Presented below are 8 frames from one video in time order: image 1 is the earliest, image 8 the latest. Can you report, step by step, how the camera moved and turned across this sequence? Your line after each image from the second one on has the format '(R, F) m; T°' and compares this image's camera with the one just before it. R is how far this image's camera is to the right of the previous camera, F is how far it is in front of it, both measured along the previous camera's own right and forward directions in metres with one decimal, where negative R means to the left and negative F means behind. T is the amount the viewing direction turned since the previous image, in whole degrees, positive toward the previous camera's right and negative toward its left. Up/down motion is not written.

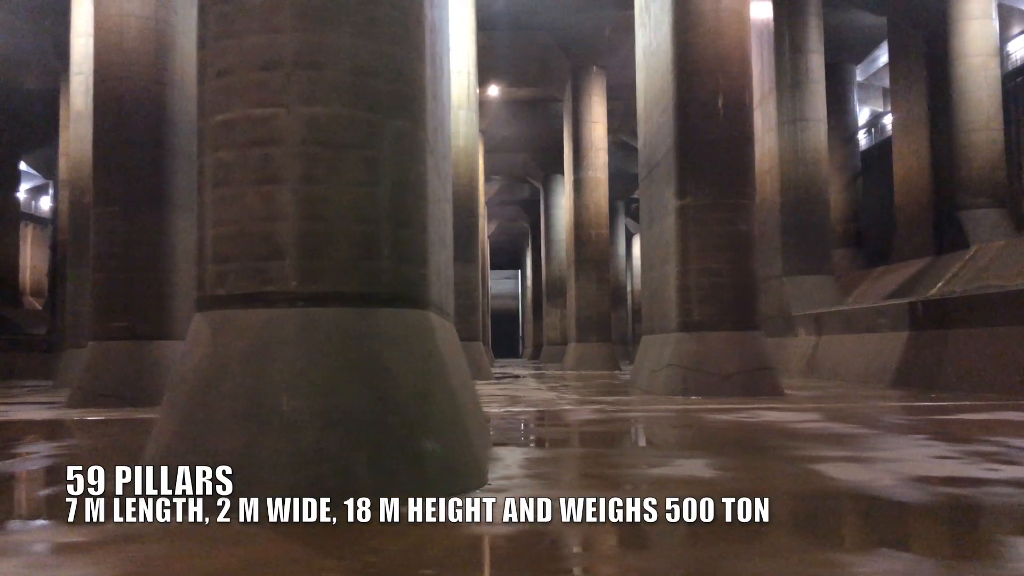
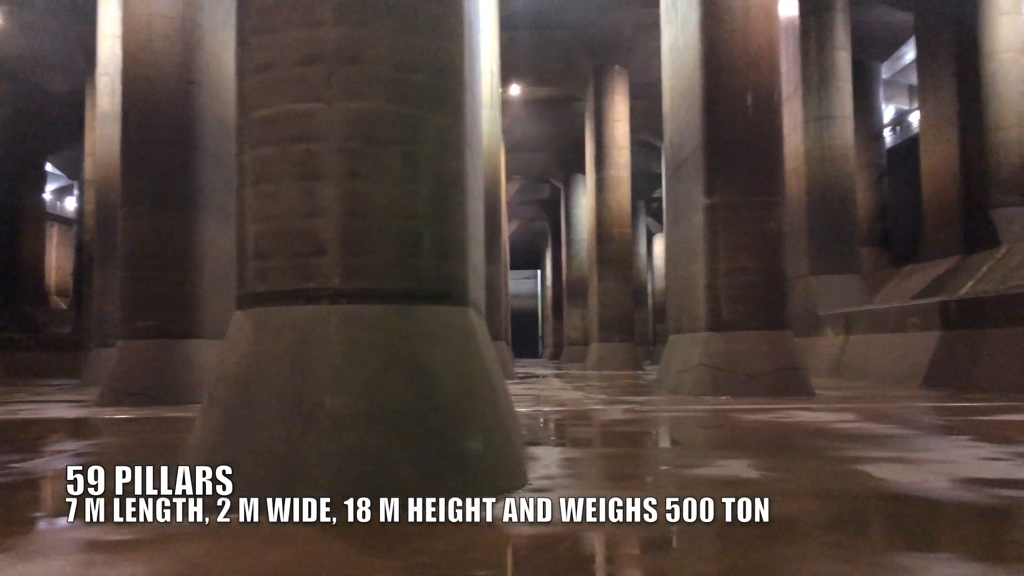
(-0.2, +0.1) m; -1°
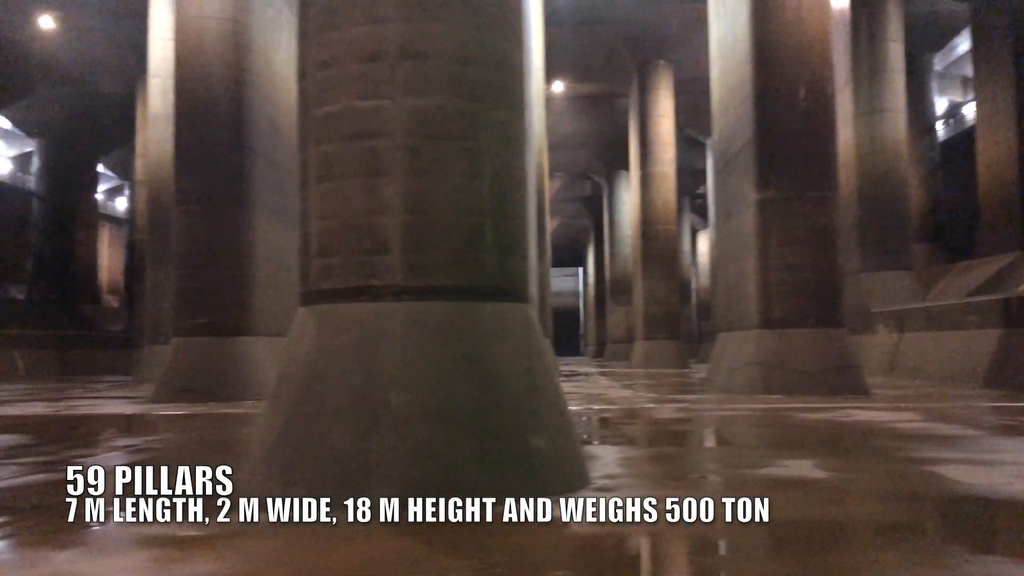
(-0.2, 0.0) m; -3°
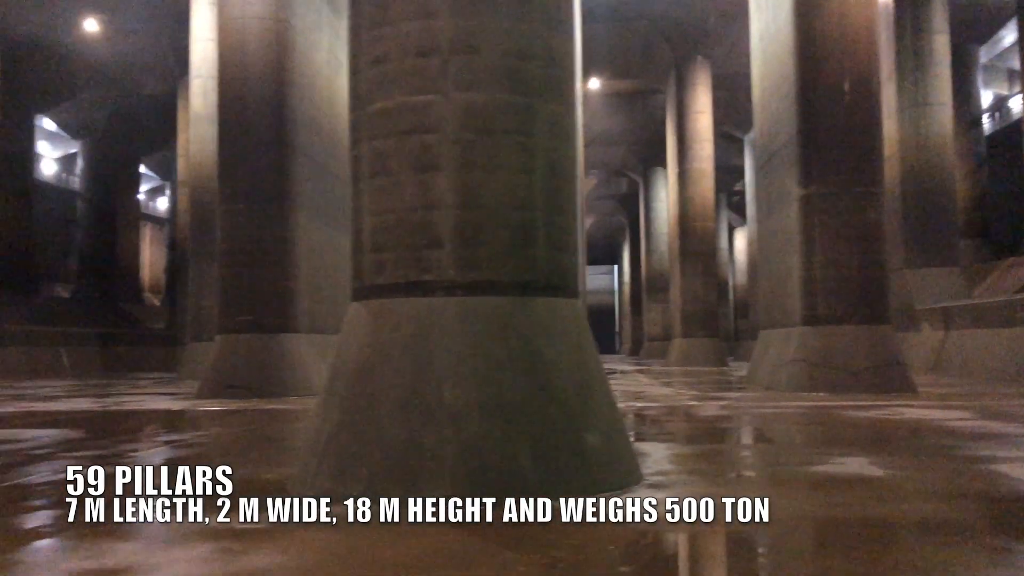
(-0.1, 0.0) m; -2°
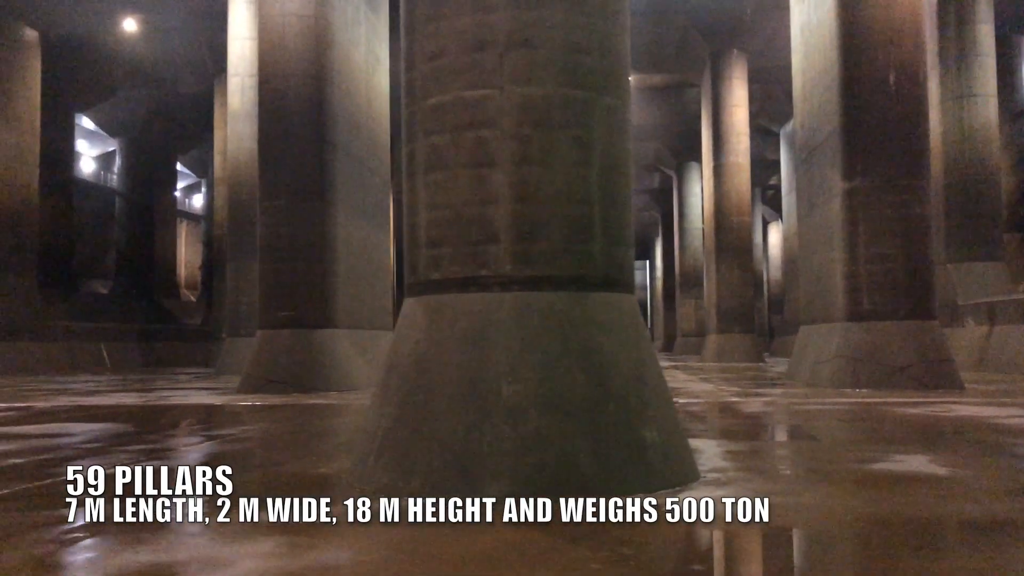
(-0.2, 0.0) m; -2°
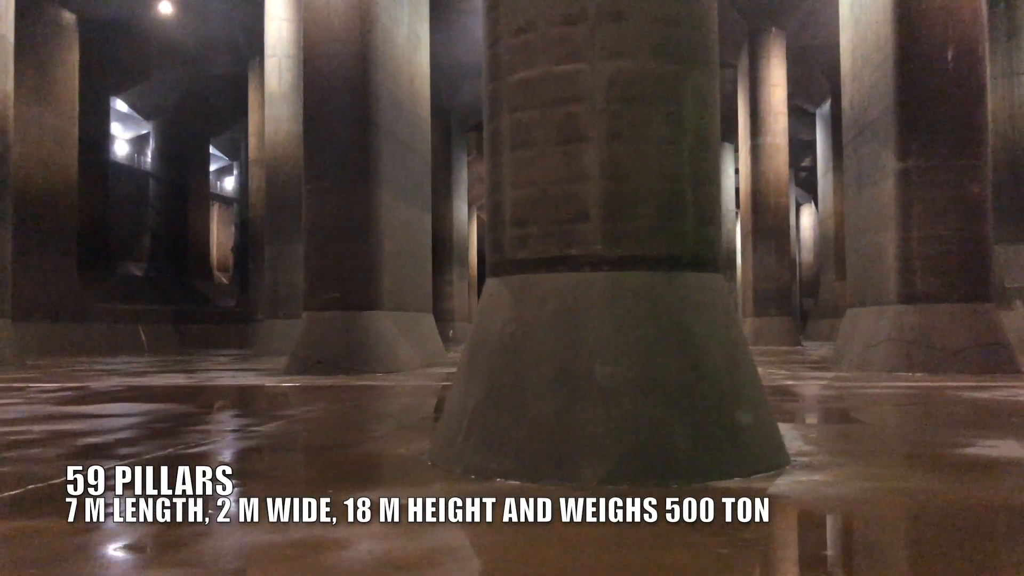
(-0.4, +0.1) m; -1°
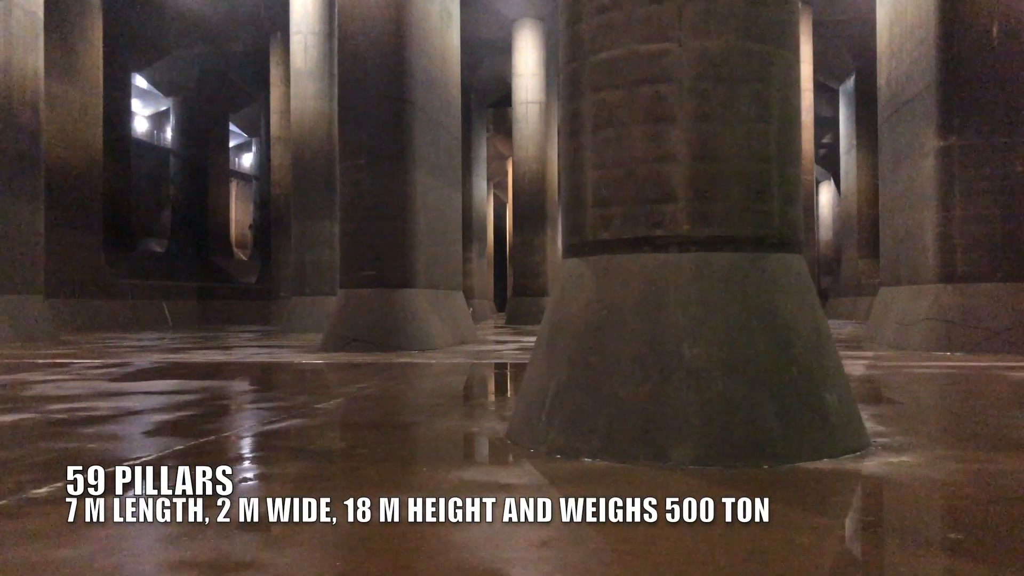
(-0.5, 0.0) m; -1°
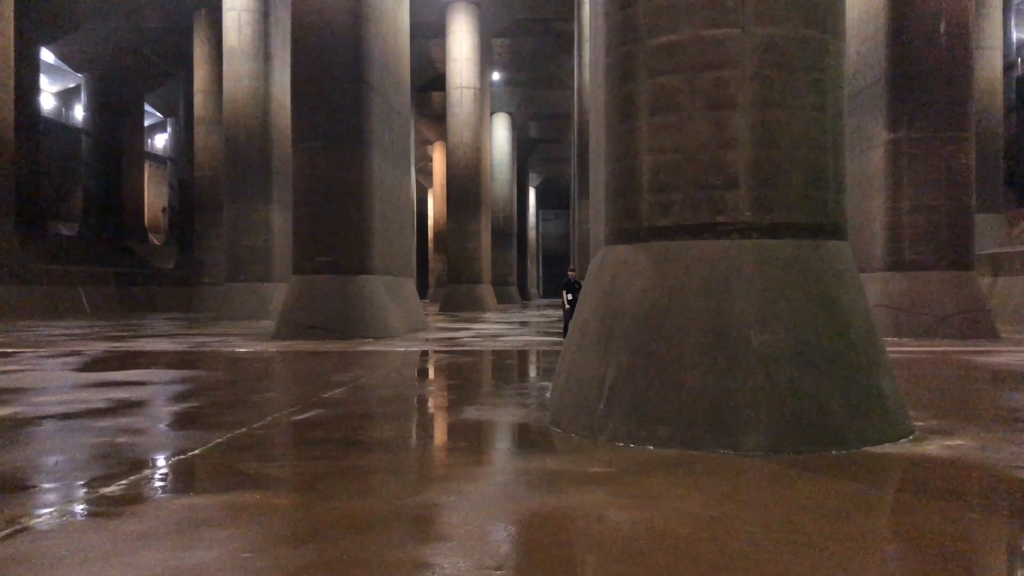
(-0.9, +0.2) m; +6°
